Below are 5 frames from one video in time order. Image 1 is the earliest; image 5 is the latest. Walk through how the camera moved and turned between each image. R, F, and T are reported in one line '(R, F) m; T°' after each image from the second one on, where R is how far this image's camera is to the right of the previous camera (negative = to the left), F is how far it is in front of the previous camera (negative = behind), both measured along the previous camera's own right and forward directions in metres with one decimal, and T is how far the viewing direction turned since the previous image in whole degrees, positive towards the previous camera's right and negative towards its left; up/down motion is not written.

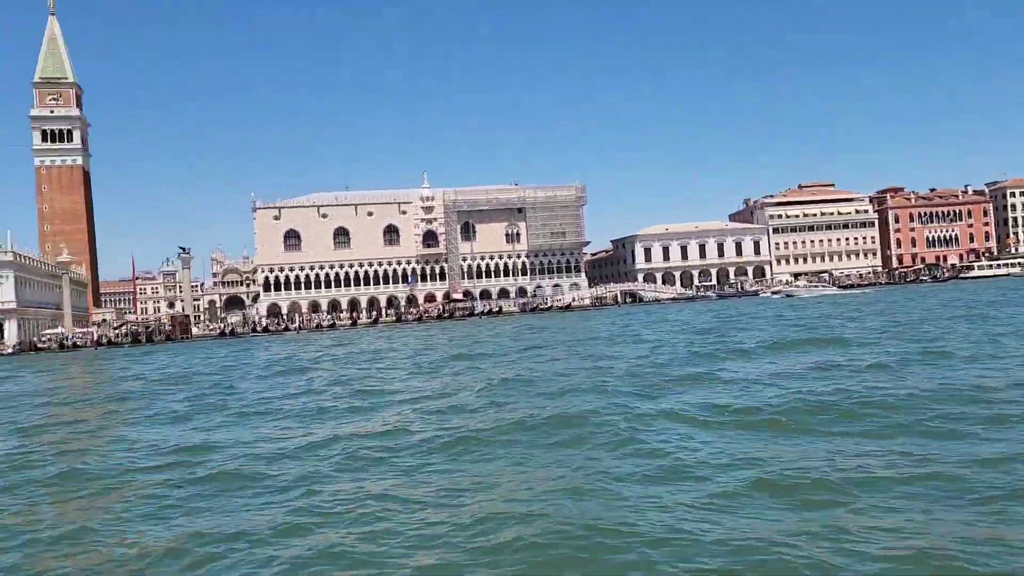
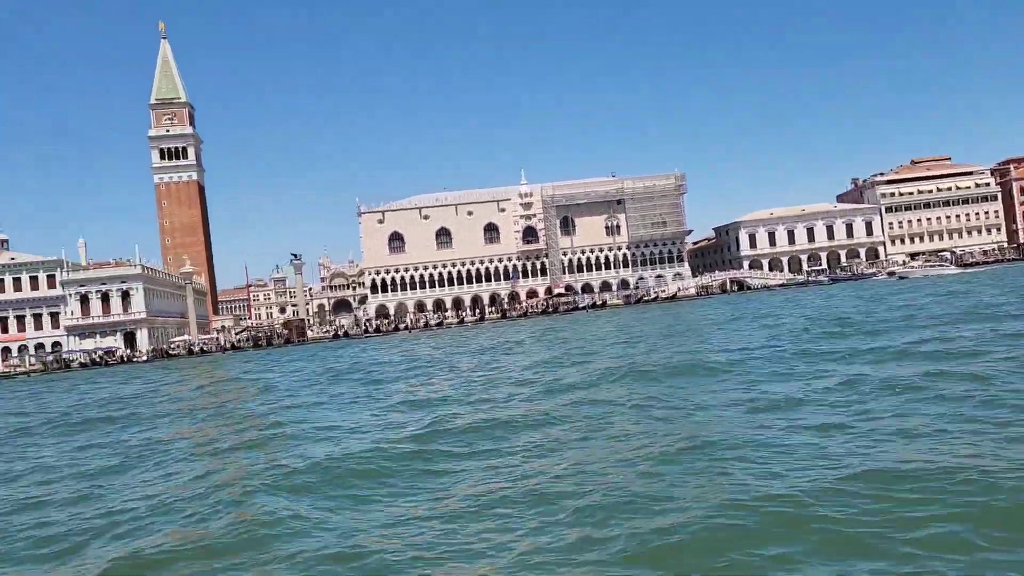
(-0.6, -0.1) m; -7°
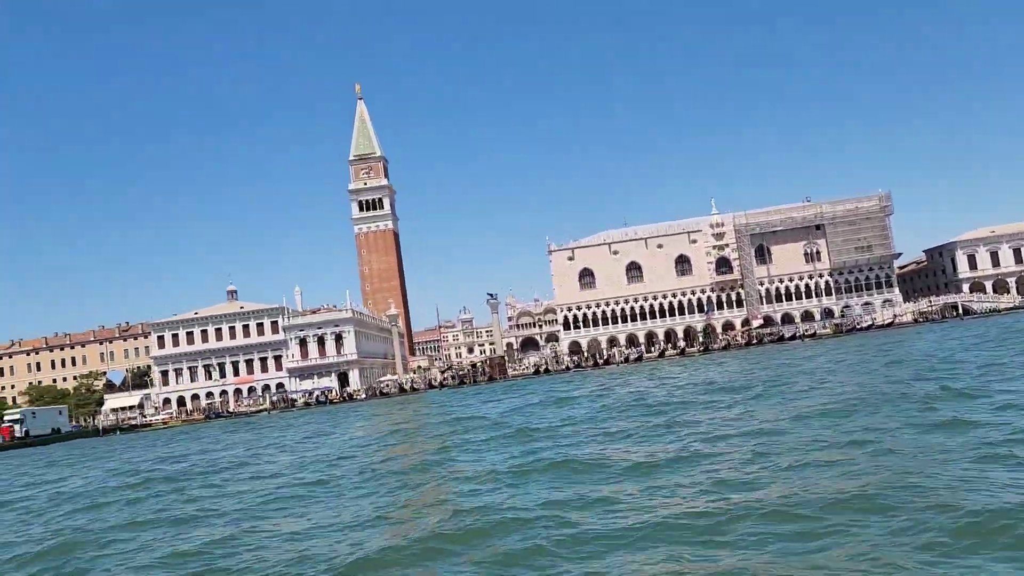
(-2.3, 0.0) m; -12°
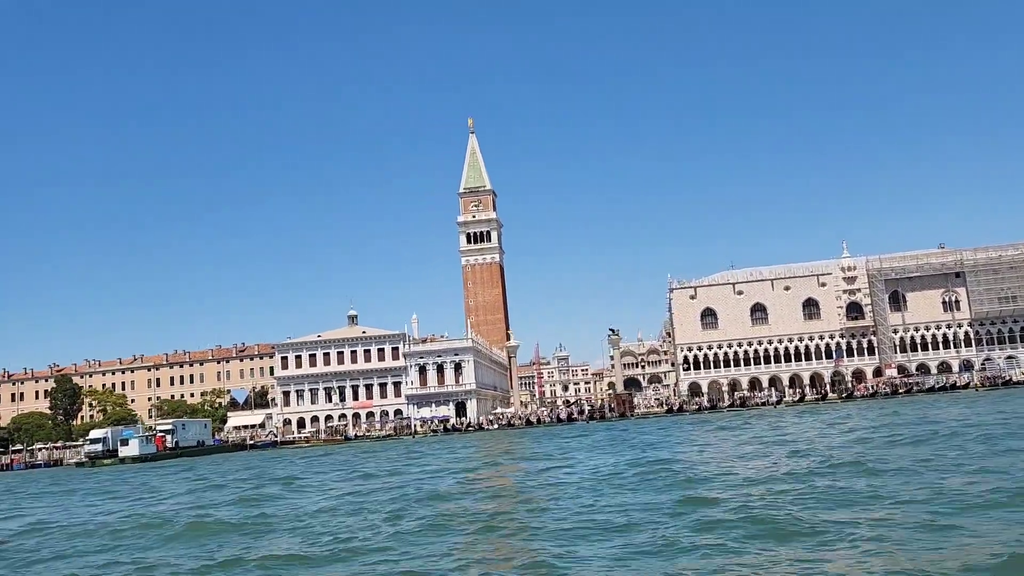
(-5.2, +0.8) m; -5°
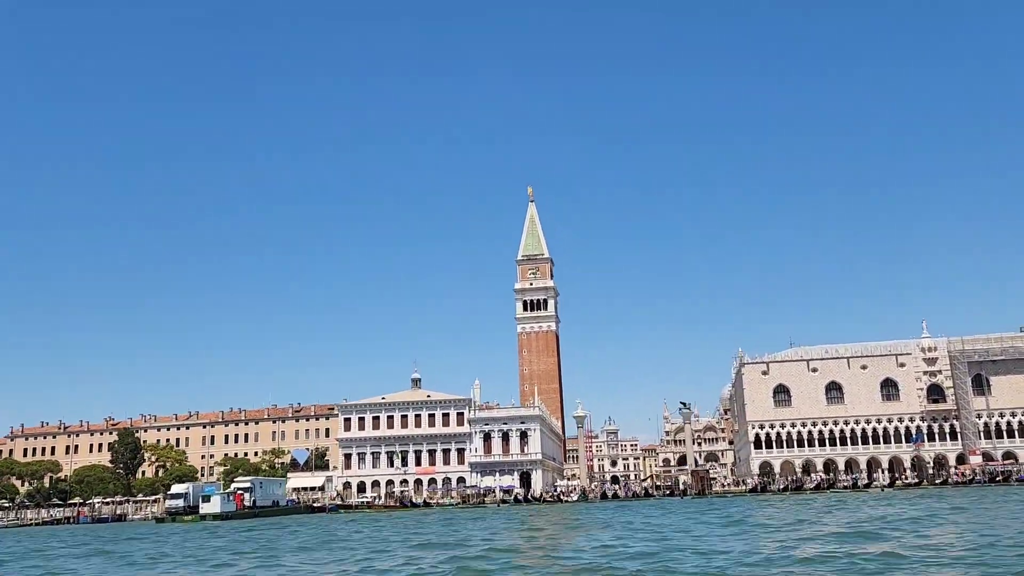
(-4.0, +1.1) m; -2°
